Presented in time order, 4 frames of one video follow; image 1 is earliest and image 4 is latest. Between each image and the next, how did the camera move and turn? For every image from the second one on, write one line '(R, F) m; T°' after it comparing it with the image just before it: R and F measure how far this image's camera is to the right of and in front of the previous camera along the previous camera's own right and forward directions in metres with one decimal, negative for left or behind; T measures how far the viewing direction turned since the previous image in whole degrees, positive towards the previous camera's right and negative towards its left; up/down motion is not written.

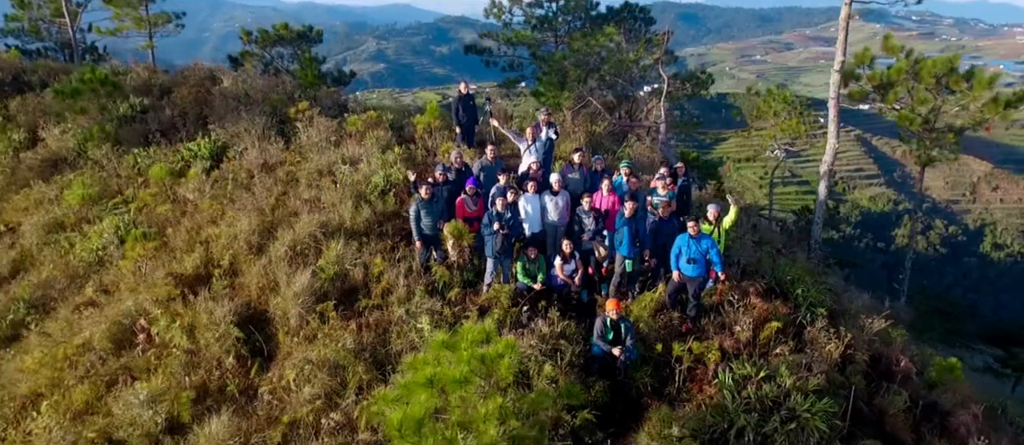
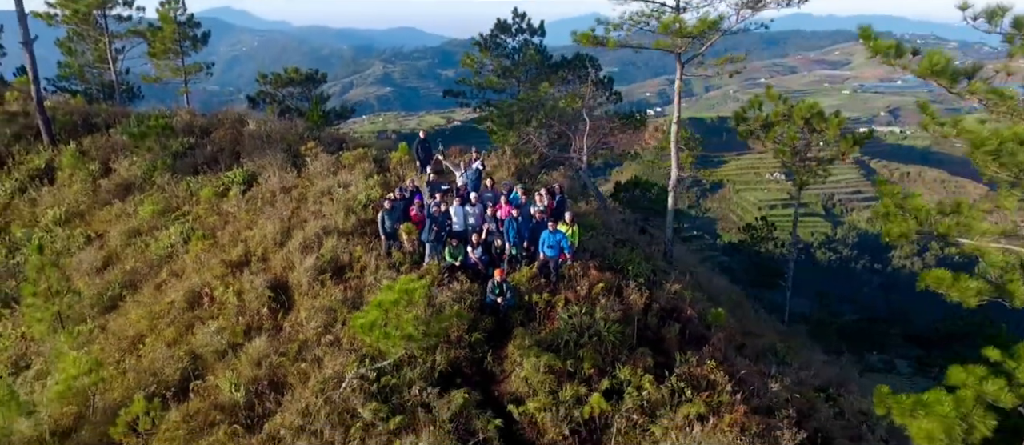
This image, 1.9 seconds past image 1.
(+1.3, -4.6) m; 0°
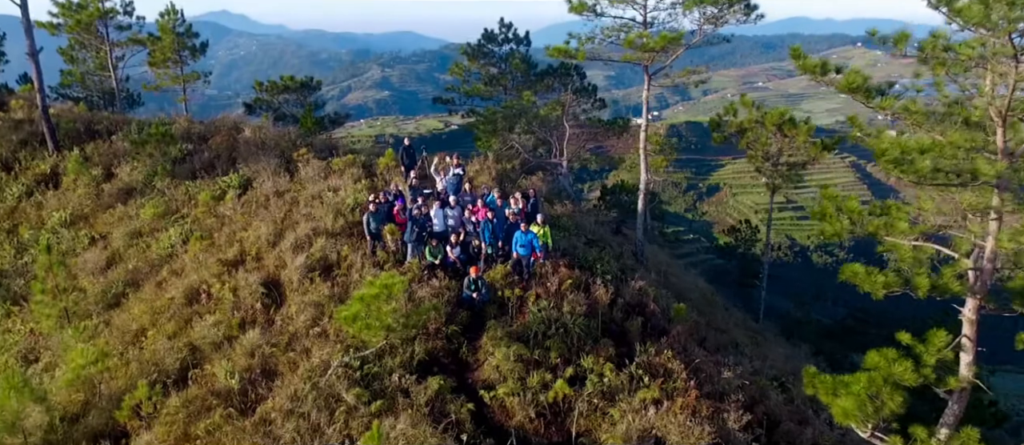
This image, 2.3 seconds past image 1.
(+0.4, -1.0) m; 0°
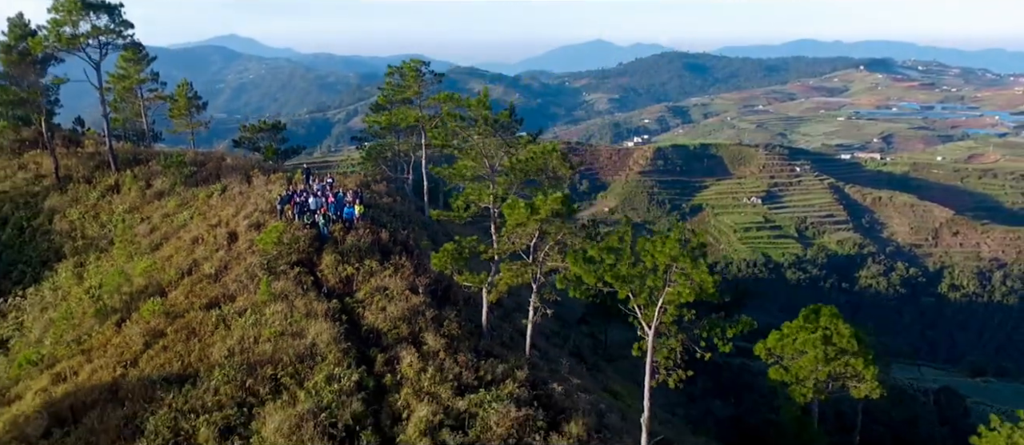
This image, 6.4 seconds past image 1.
(+6.6, -14.9) m; 0°
